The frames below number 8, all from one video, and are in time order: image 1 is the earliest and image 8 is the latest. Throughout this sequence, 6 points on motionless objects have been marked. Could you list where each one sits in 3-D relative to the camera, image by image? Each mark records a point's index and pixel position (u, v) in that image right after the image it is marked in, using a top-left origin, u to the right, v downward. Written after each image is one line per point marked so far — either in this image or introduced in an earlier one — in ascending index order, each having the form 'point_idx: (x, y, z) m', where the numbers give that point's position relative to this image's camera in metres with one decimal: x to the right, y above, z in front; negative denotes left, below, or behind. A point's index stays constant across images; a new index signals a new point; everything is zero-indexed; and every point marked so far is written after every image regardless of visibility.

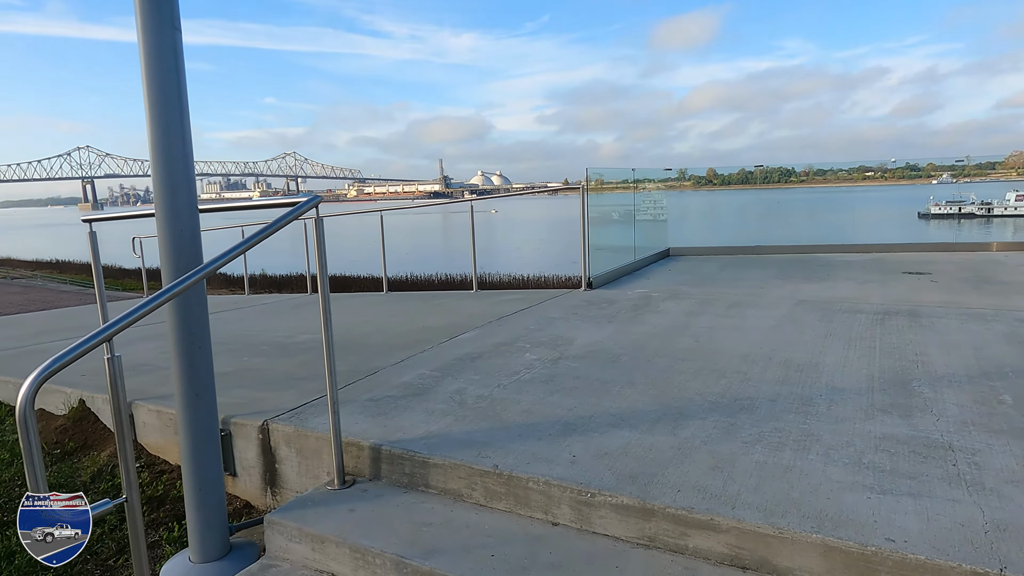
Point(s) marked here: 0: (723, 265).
0: (+1.7, +0.2, +5.3) m
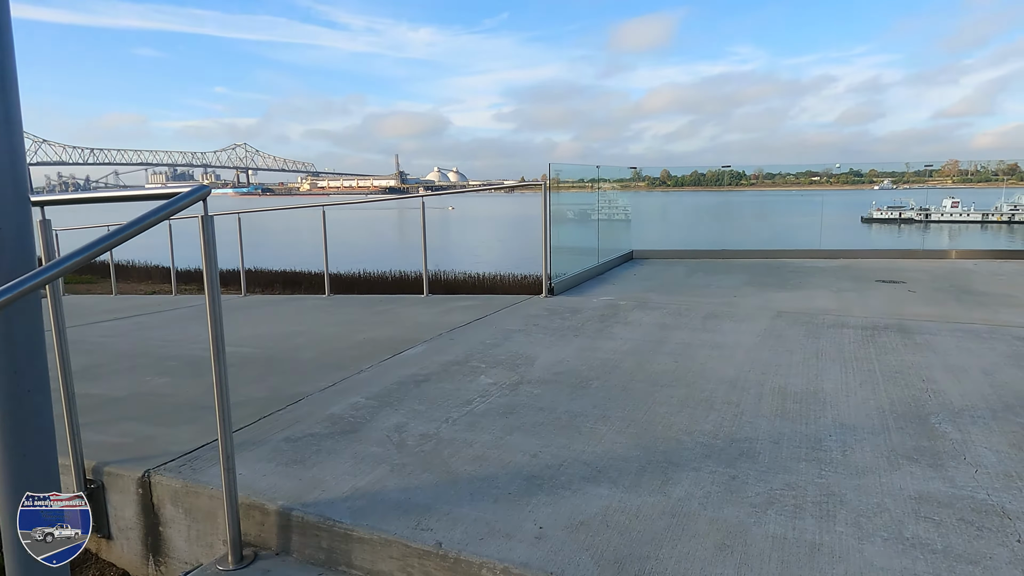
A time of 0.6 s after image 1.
0: (+1.3, +0.1, +5.0) m
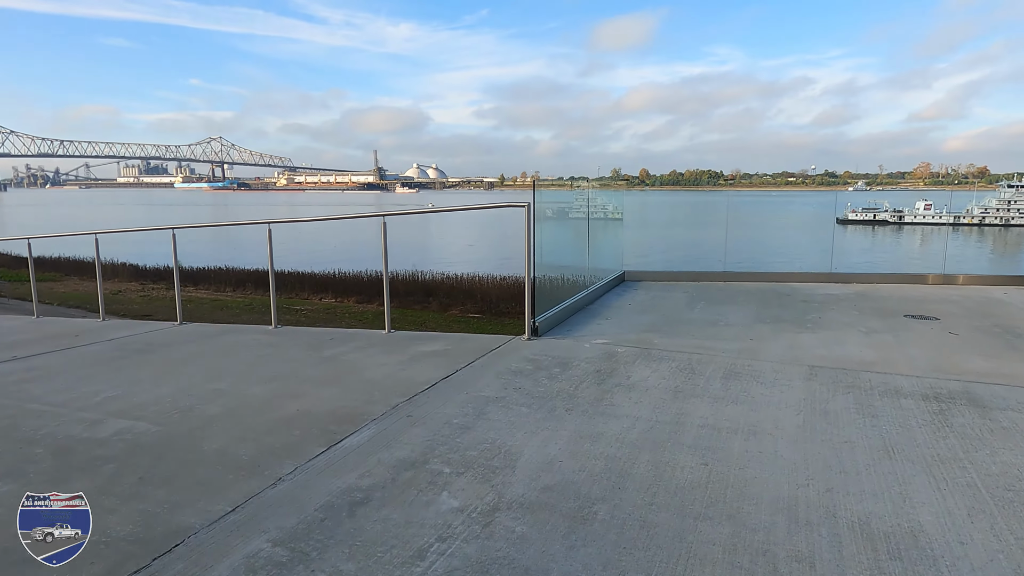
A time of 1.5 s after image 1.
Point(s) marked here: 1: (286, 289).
0: (+1.2, -0.1, +4.4) m
1: (-6.4, +0.1, +18.9) m
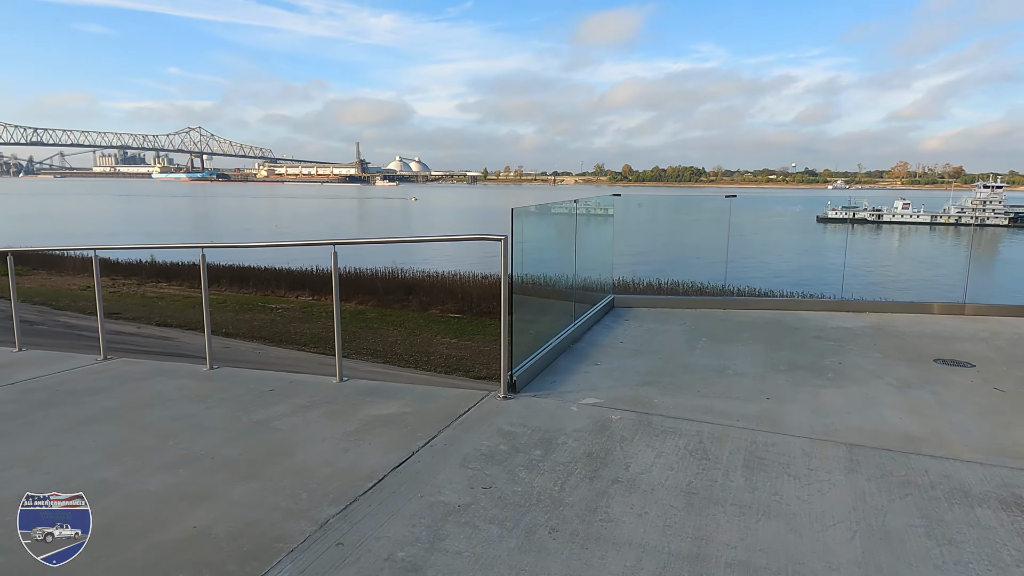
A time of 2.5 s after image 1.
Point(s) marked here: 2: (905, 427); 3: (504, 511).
0: (+1.0, -0.3, +3.9) m
1: (-6.9, 0.0, +18.2) m
2: (+1.5, -0.5, +2.5) m
3: (0.0, -0.6, +1.8) m
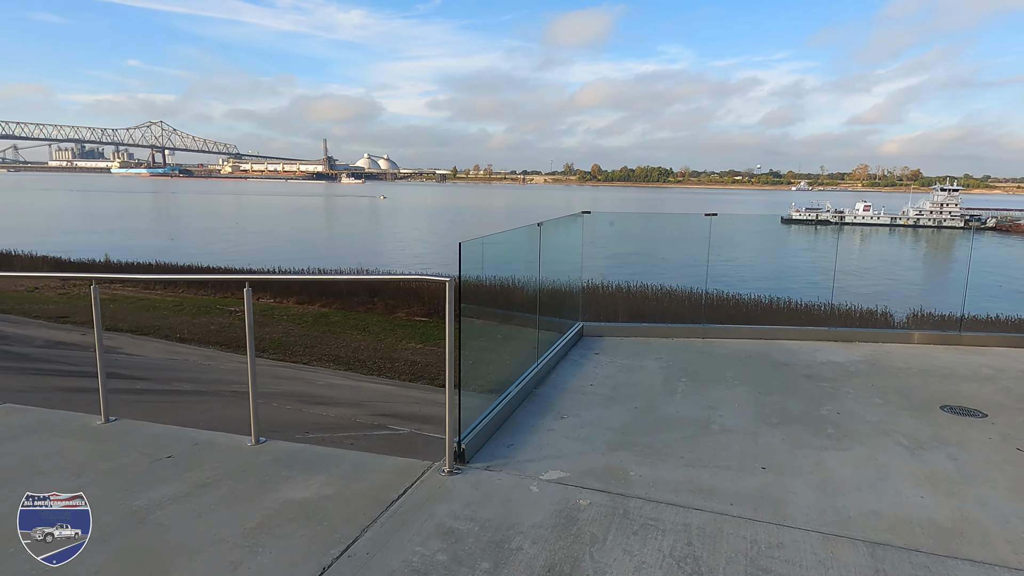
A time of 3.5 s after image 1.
0: (+0.8, -0.4, +3.4) m
1: (-7.8, -0.1, +17.4) m
2: (+1.3, -0.7, +2.1) m
3: (-0.2, -0.8, +1.3) m
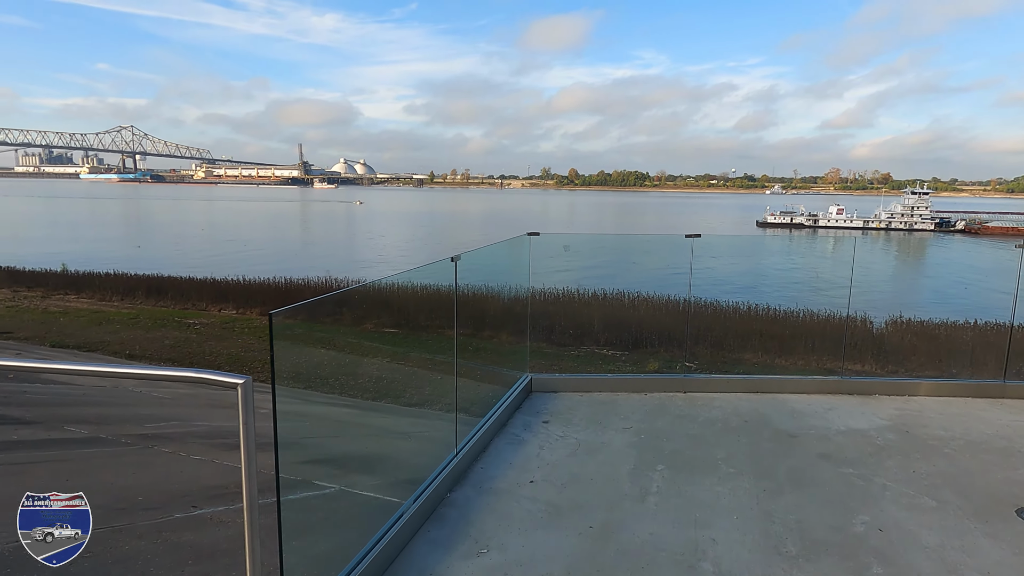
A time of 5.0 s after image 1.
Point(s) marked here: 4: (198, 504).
0: (+0.5, -0.6, +2.5) m
1: (-8.6, -0.5, +16.2) m
2: (+1.0, -0.9, +1.2) m
3: (-0.4, -1.0, +0.4) m
4: (-1.9, -1.3, +4.0) m
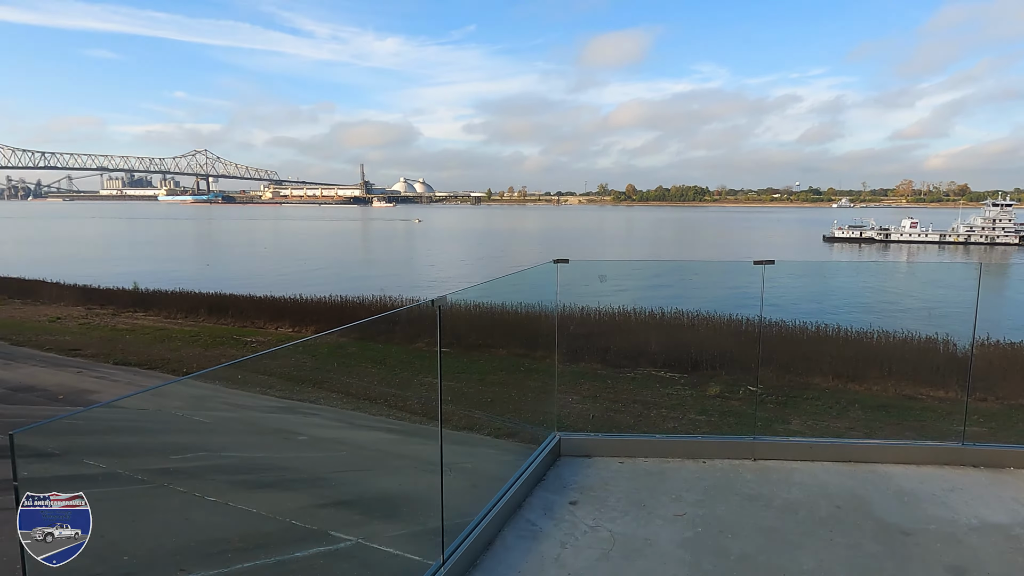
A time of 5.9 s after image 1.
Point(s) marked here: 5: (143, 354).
0: (+0.5, -0.8, +1.9) m
1: (-7.4, -0.9, +16.2) m
2: (+0.9, -1.0, +0.5) m
3: (-0.6, -1.1, -0.2) m
4: (-1.7, -1.5, +3.5) m
5: (-10.2, -1.8, +18.3) m
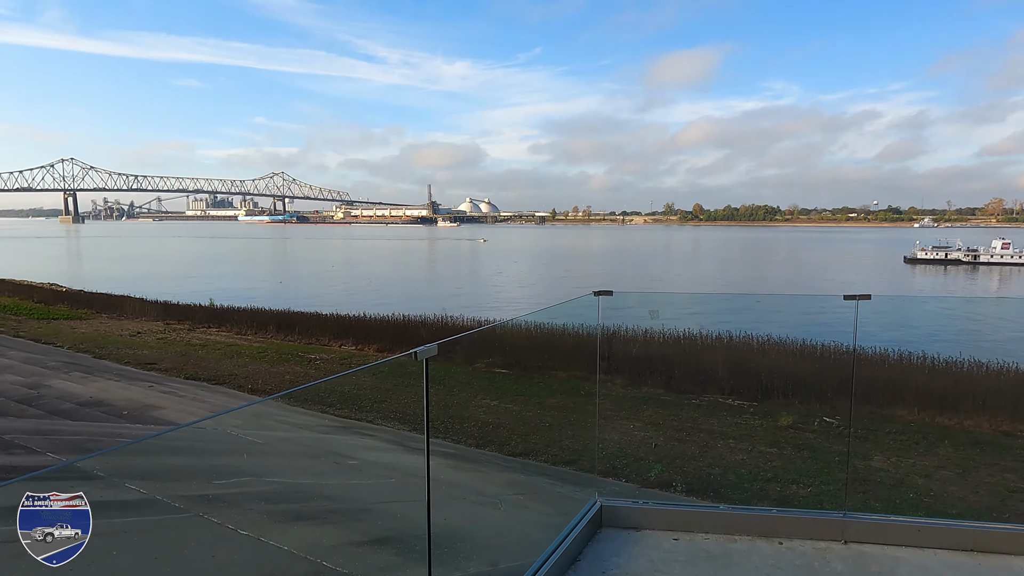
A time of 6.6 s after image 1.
0: (+0.5, -0.9, +1.4) m
1: (-5.9, -1.4, +16.4) m
2: (+0.8, -1.0, -0.1) m
3: (-0.7, -1.1, -0.6) m
4: (-1.5, -1.6, +3.2) m
5: (-8.6, -2.3, +18.8) m
